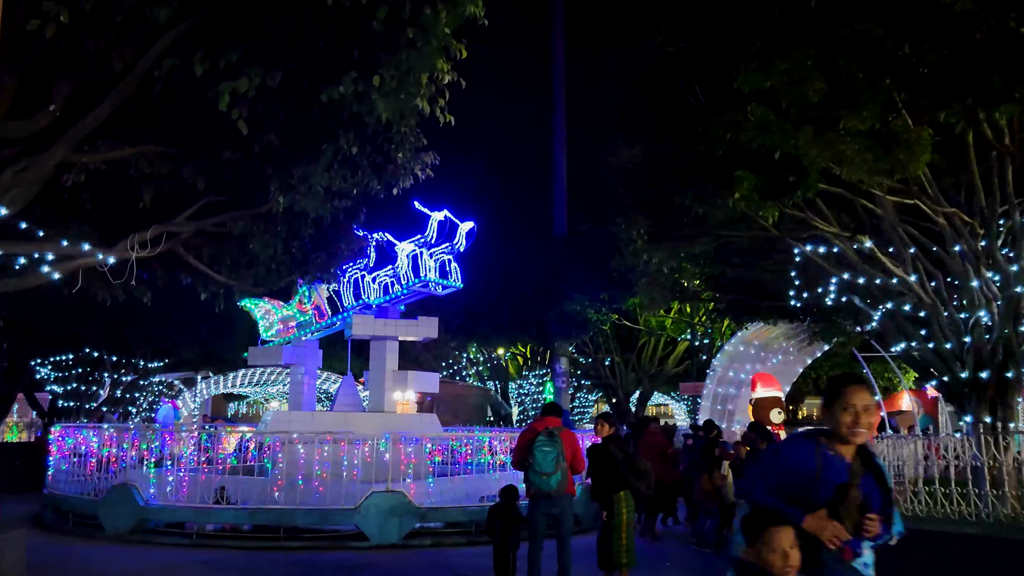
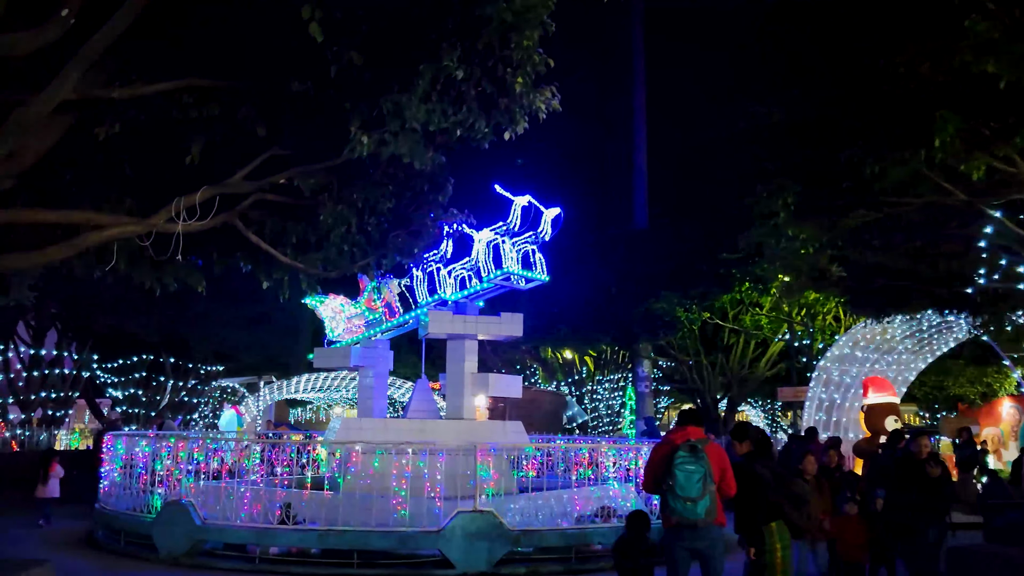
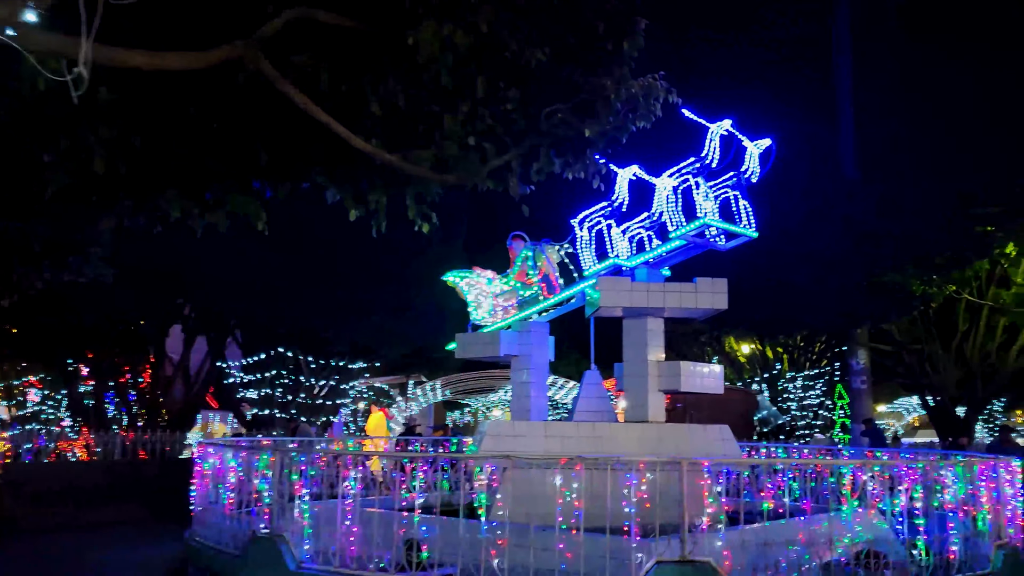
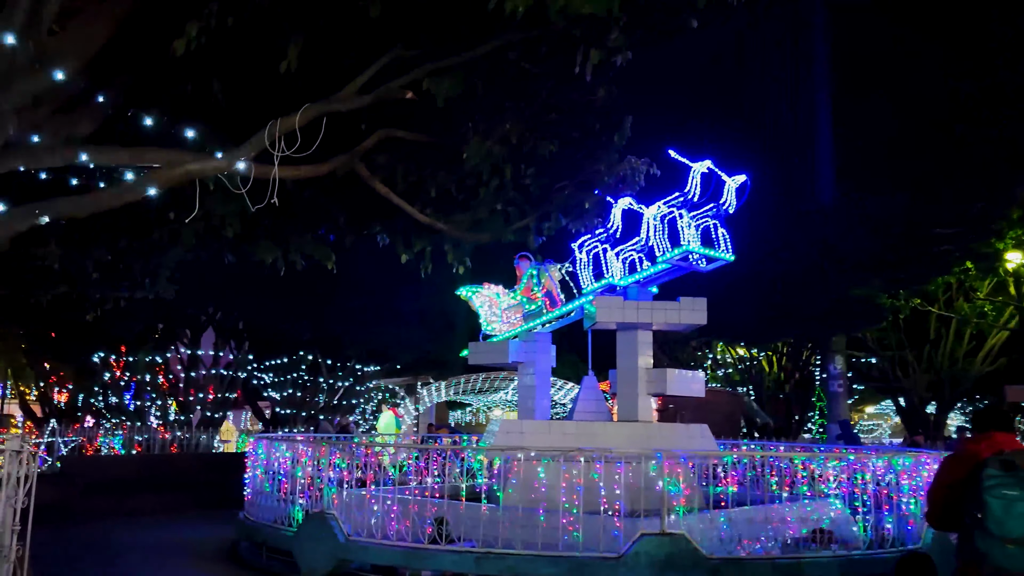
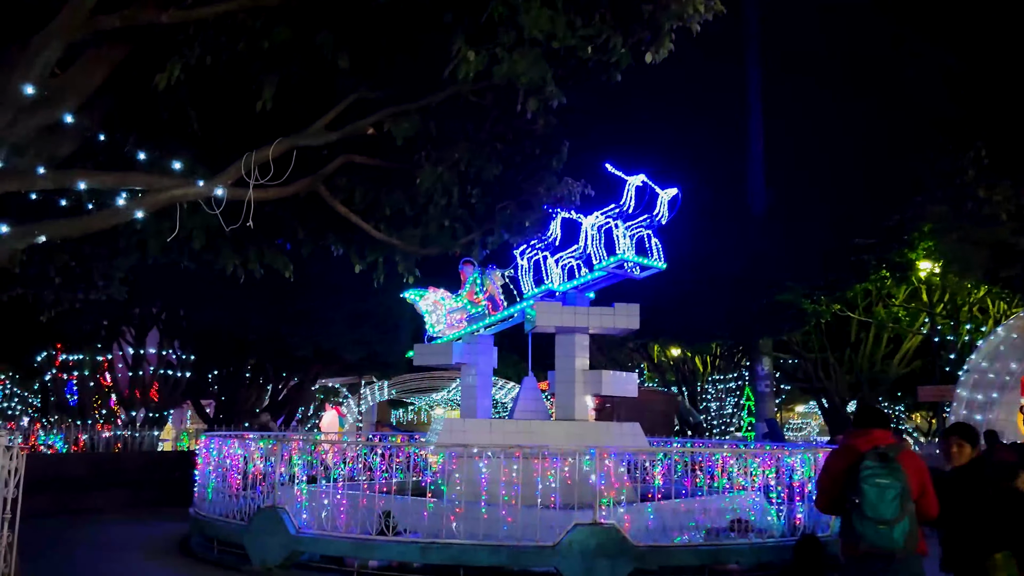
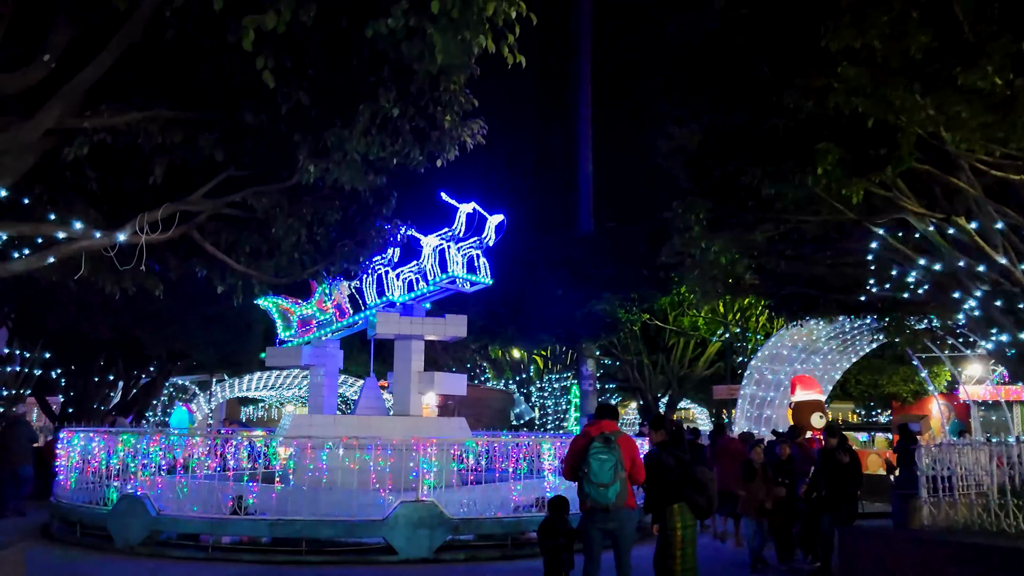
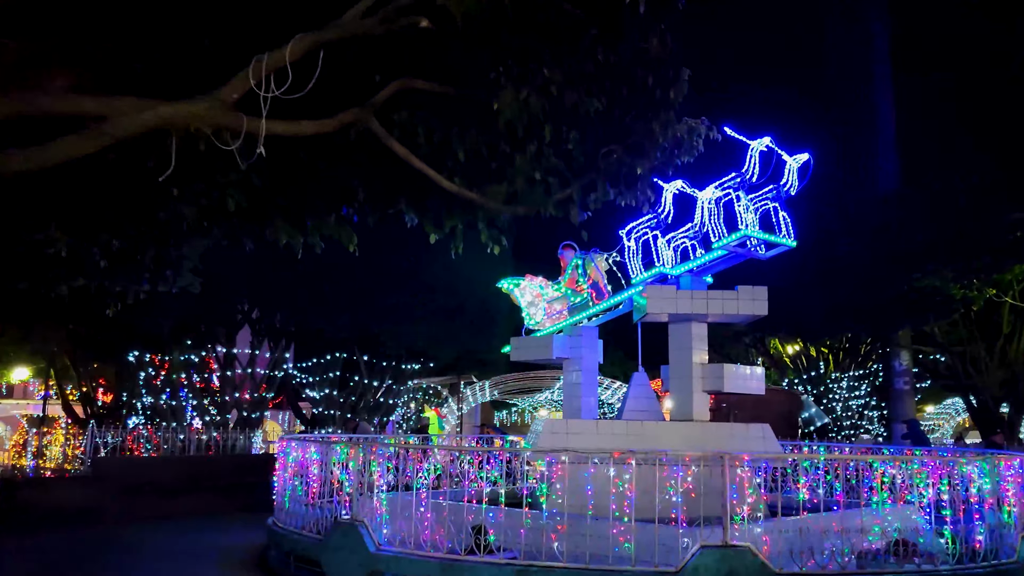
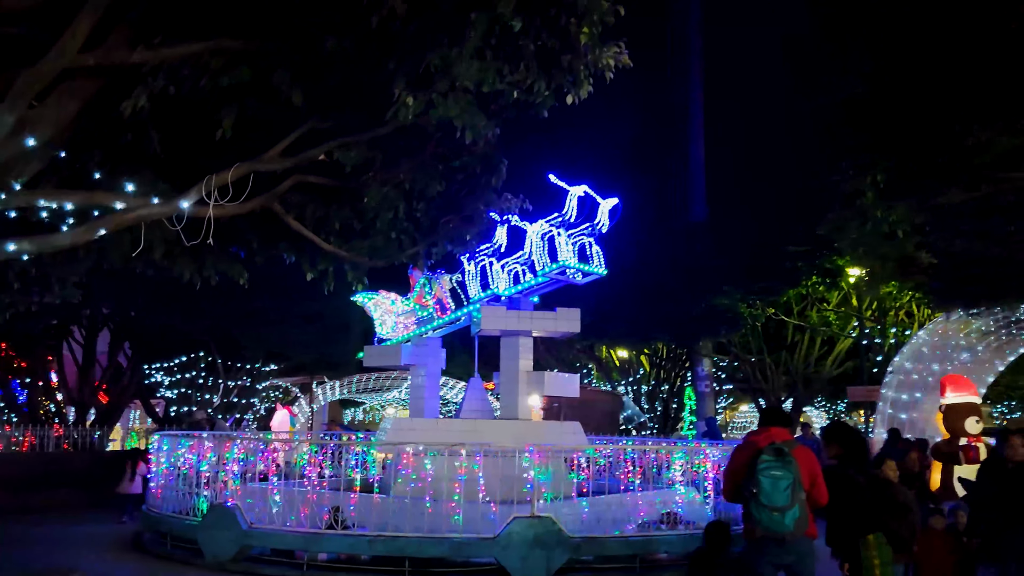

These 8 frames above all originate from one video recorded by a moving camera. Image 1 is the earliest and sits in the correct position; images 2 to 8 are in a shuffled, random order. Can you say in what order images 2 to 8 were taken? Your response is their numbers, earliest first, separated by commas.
6, 2, 8, 5, 4, 7, 3
